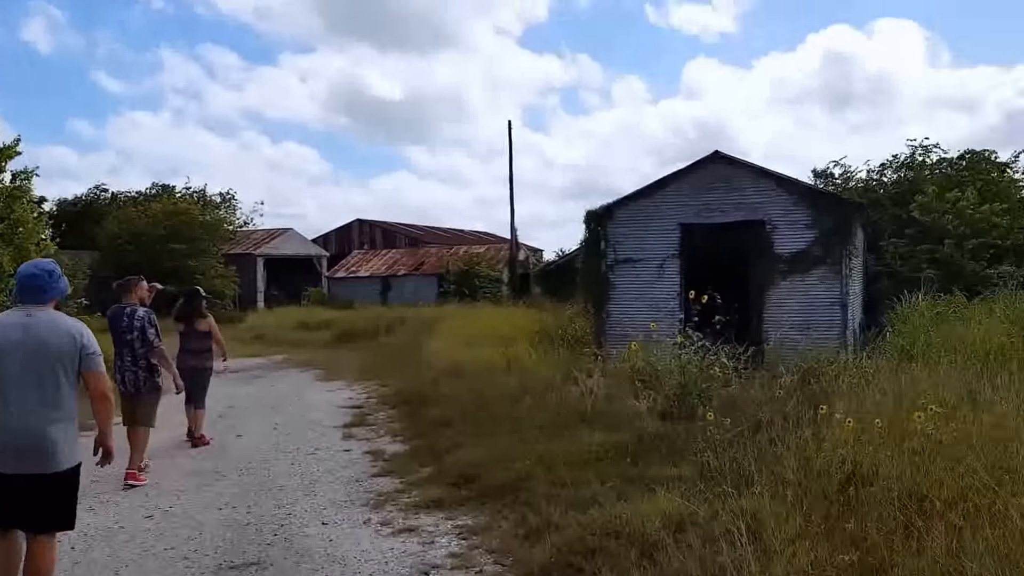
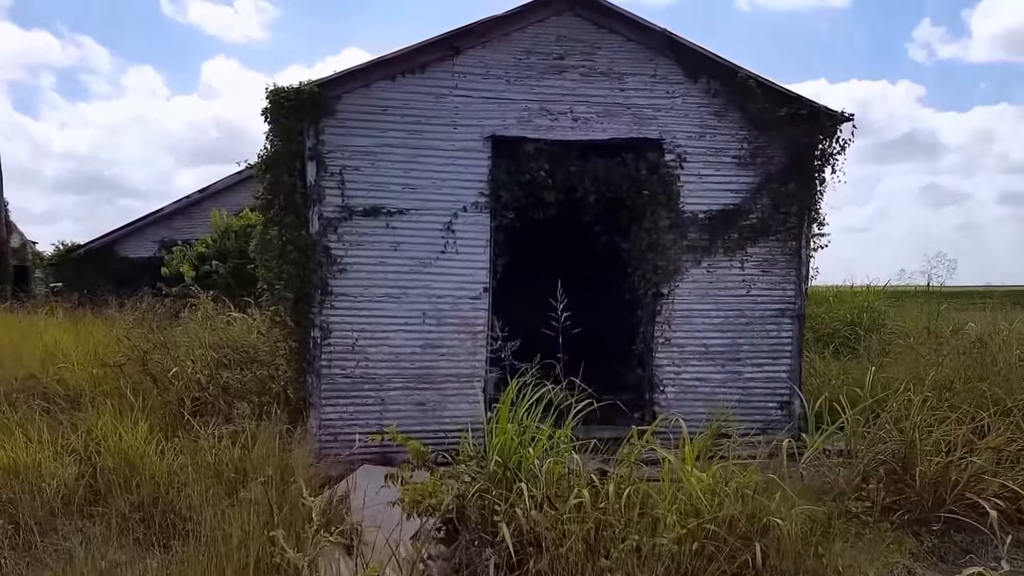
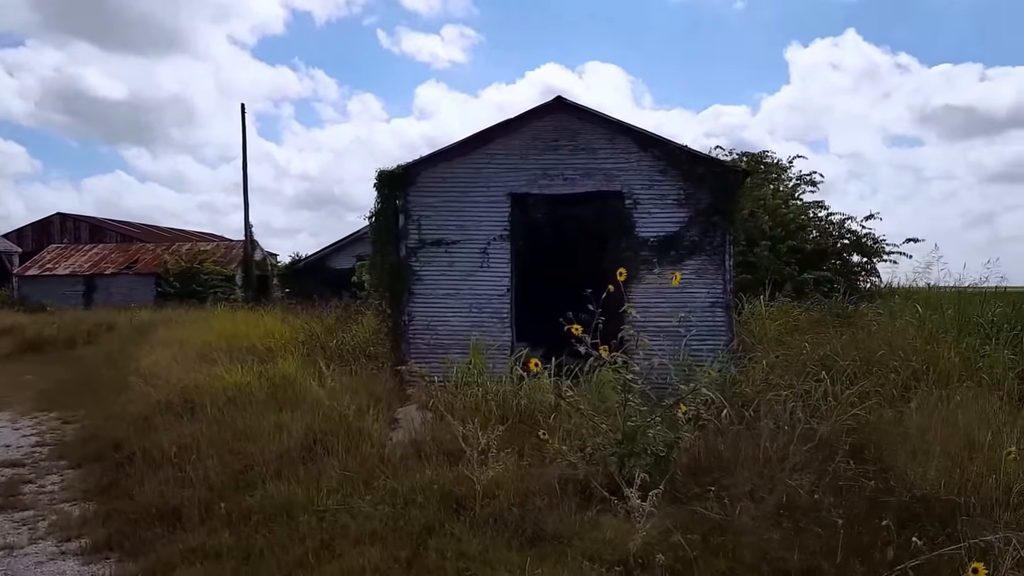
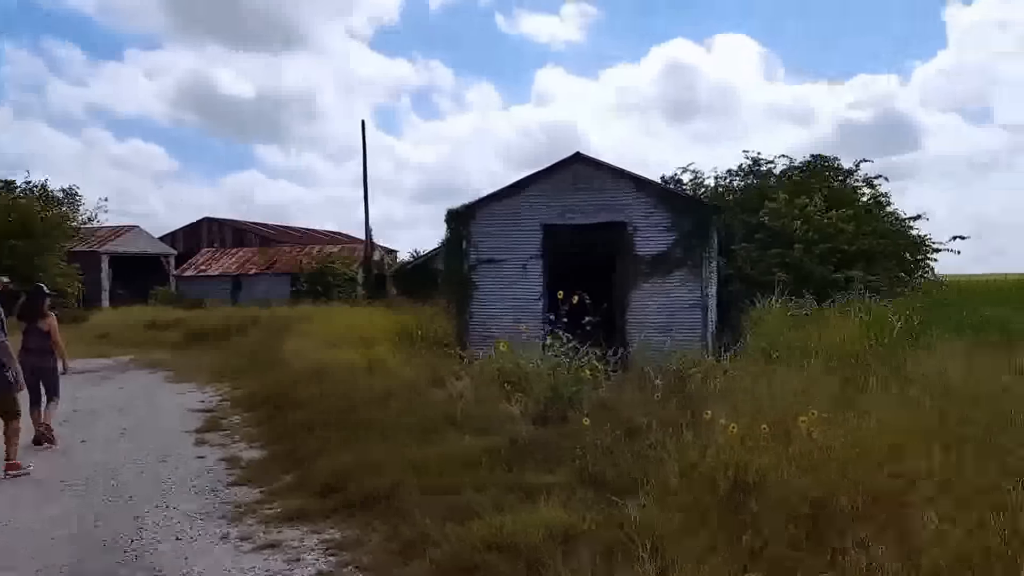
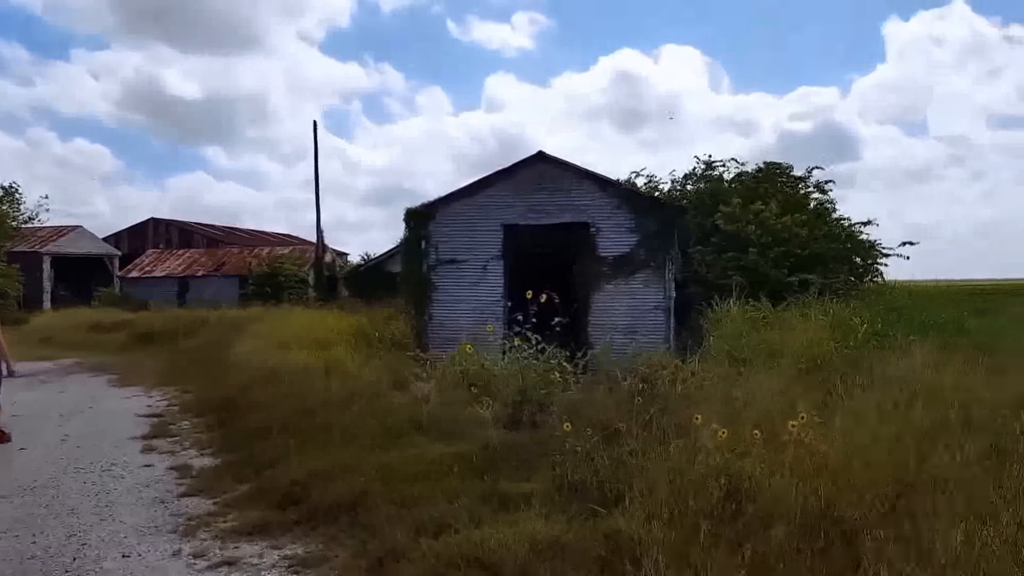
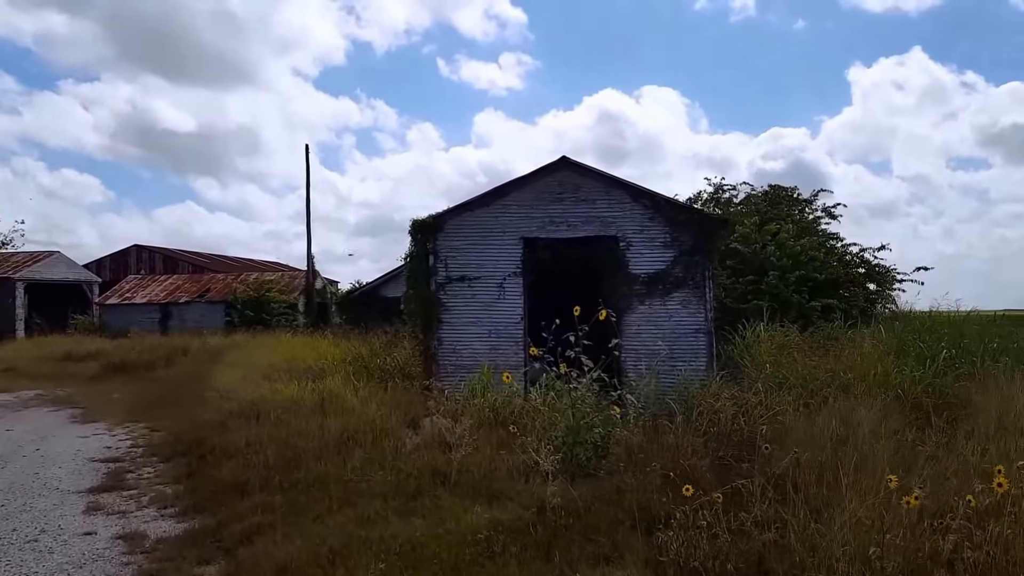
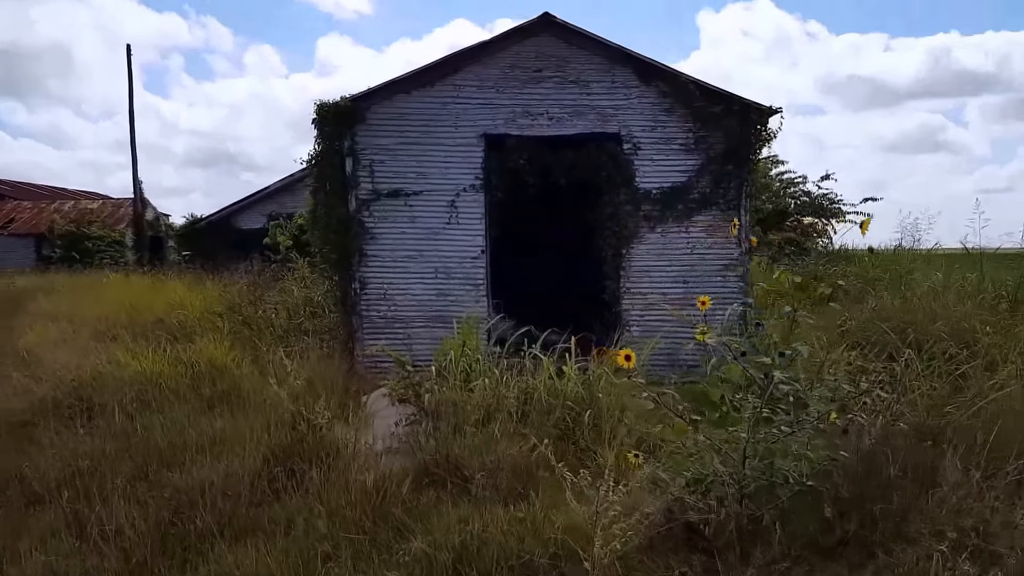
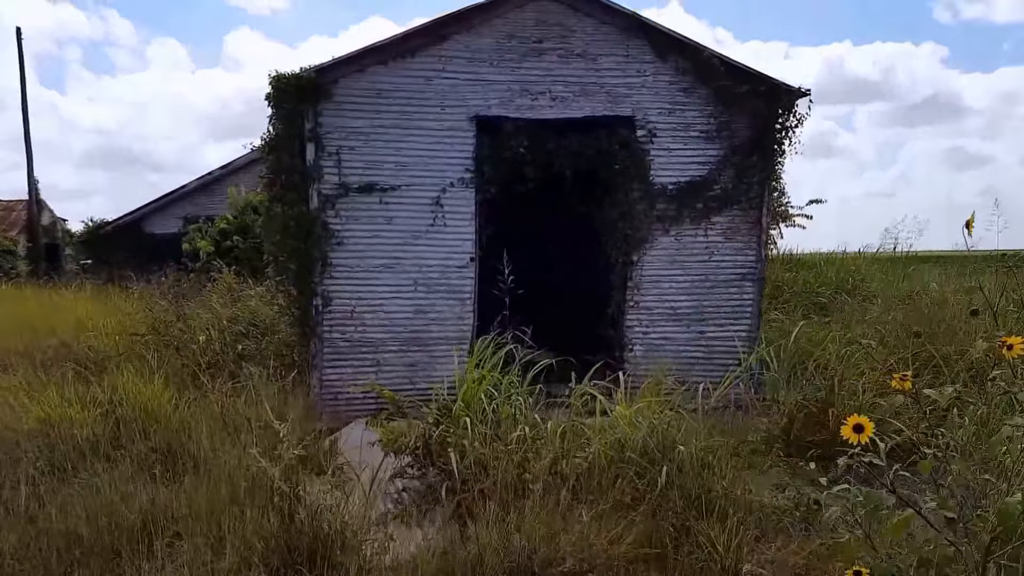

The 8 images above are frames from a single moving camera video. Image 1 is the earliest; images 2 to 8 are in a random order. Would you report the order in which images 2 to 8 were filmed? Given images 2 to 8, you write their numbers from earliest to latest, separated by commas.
4, 5, 6, 3, 7, 8, 2
